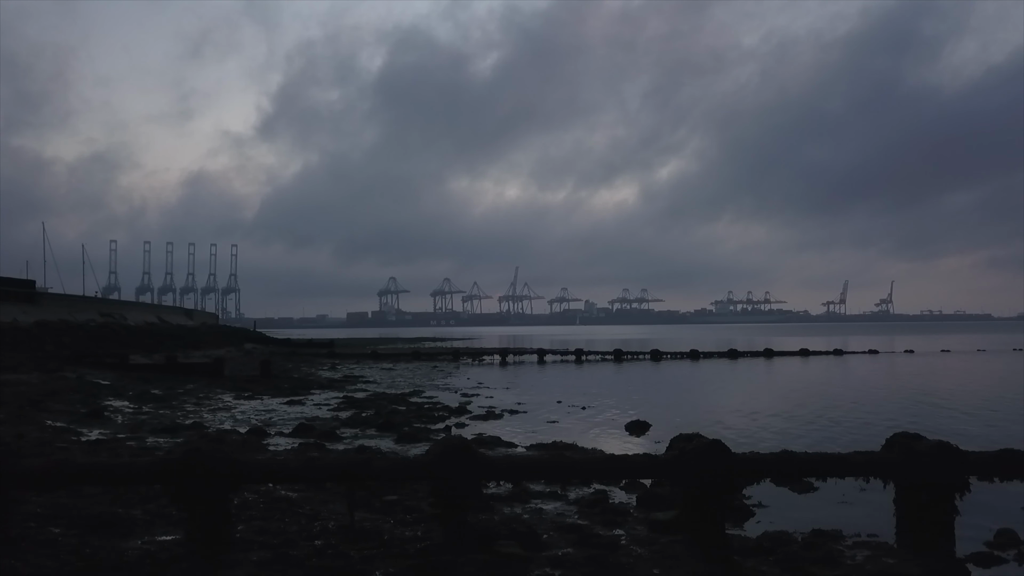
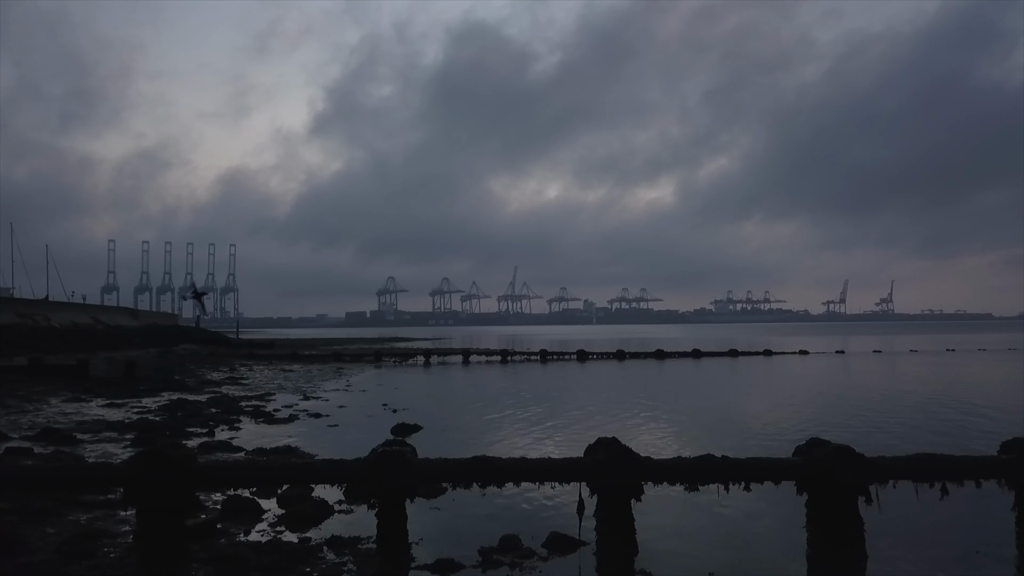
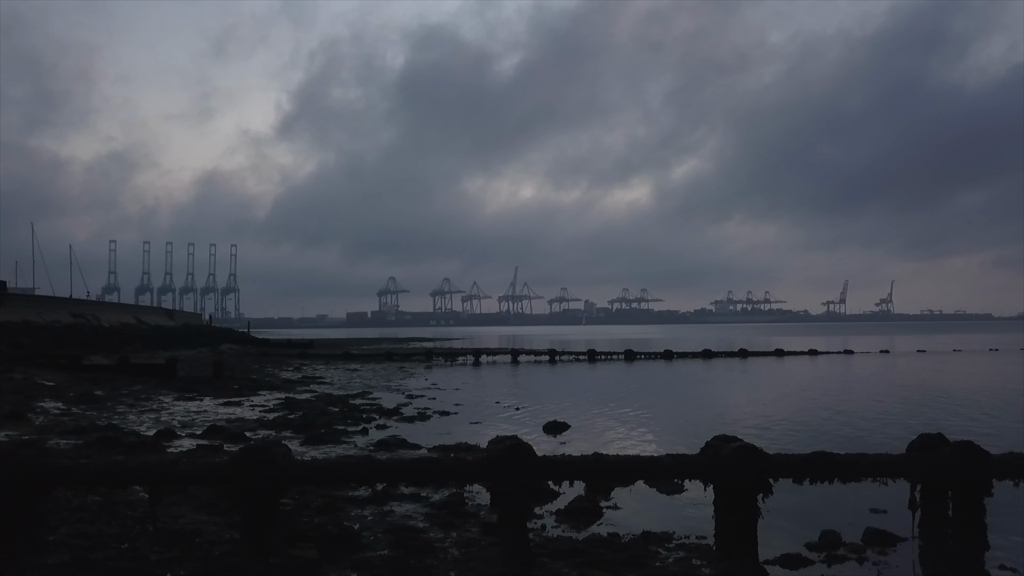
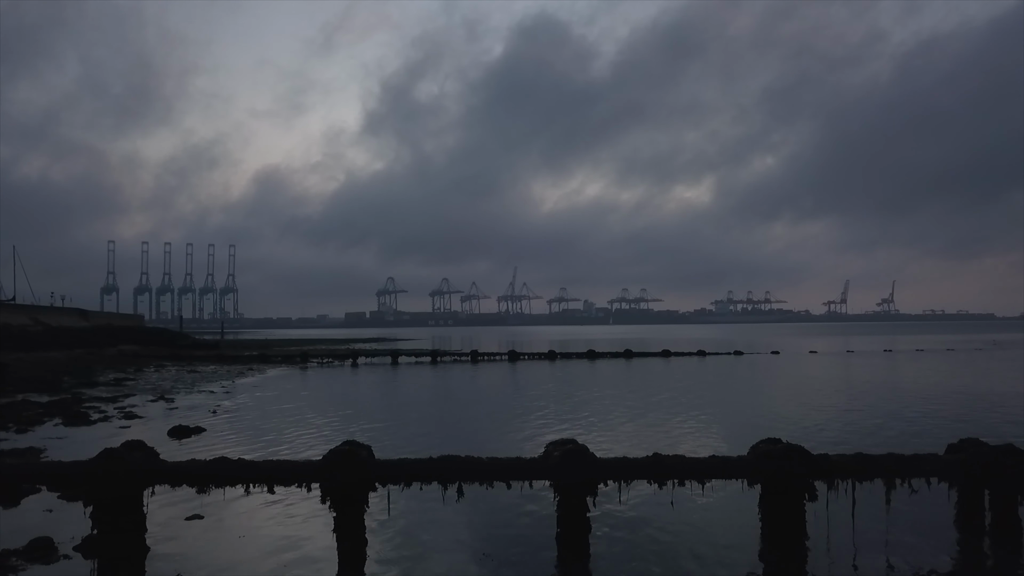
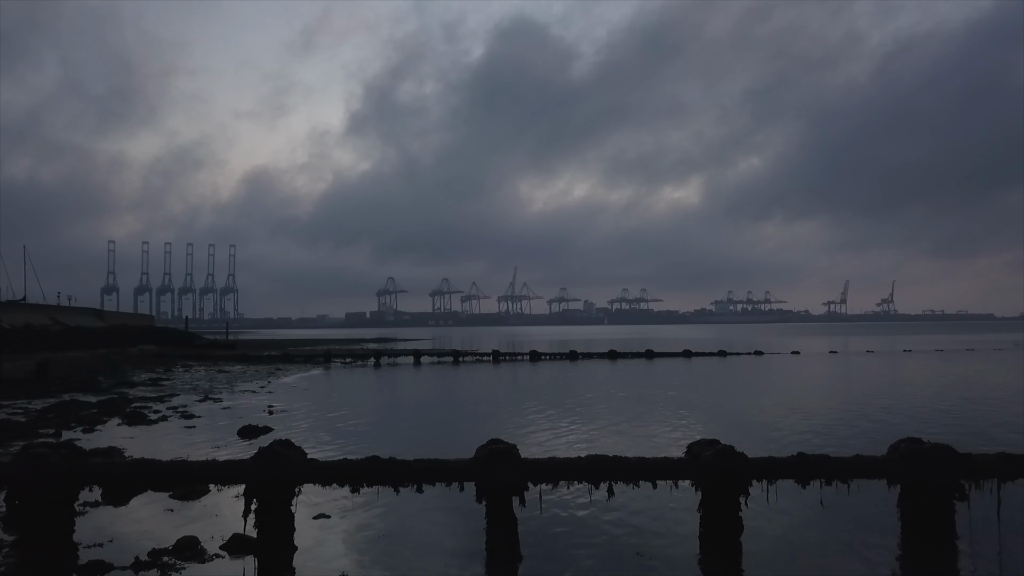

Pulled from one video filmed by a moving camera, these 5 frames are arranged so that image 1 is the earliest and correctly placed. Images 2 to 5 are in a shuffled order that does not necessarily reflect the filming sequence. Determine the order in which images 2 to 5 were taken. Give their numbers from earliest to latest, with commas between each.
3, 2, 5, 4
